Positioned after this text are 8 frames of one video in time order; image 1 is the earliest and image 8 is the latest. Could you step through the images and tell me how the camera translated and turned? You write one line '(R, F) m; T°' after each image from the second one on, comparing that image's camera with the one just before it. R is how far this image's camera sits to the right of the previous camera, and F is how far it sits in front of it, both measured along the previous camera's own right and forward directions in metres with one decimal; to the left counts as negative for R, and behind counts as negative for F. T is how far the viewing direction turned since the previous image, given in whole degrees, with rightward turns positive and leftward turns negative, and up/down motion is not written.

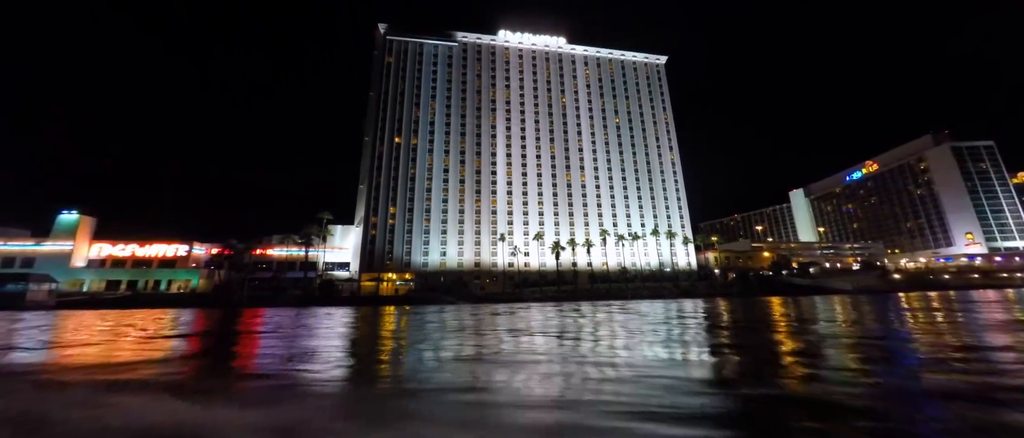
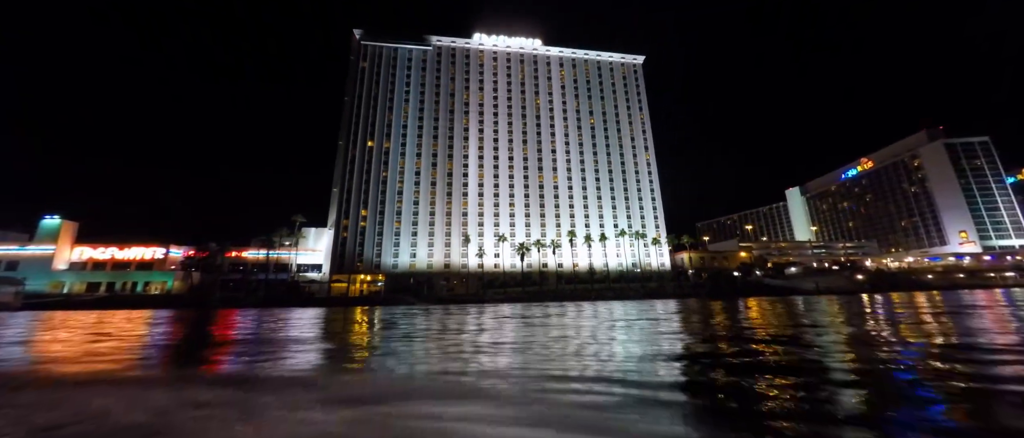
(+8.3, -0.7) m; -1°
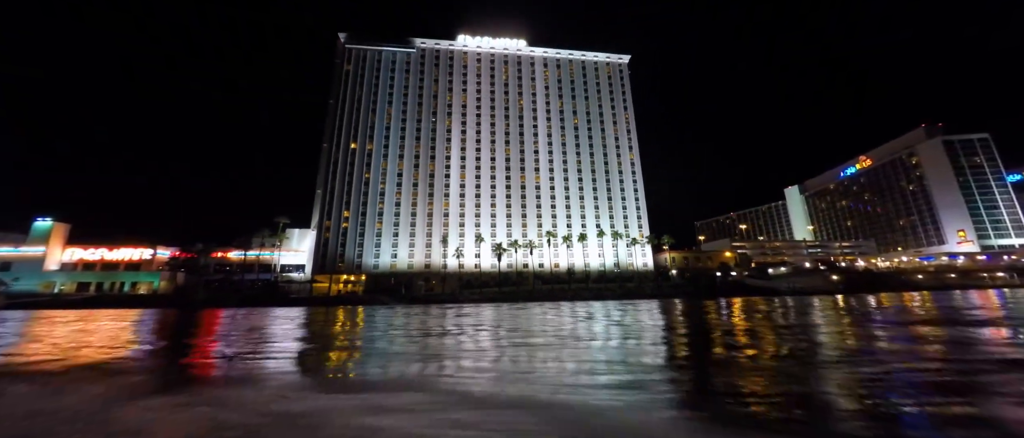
(+5.9, -0.5) m; -1°
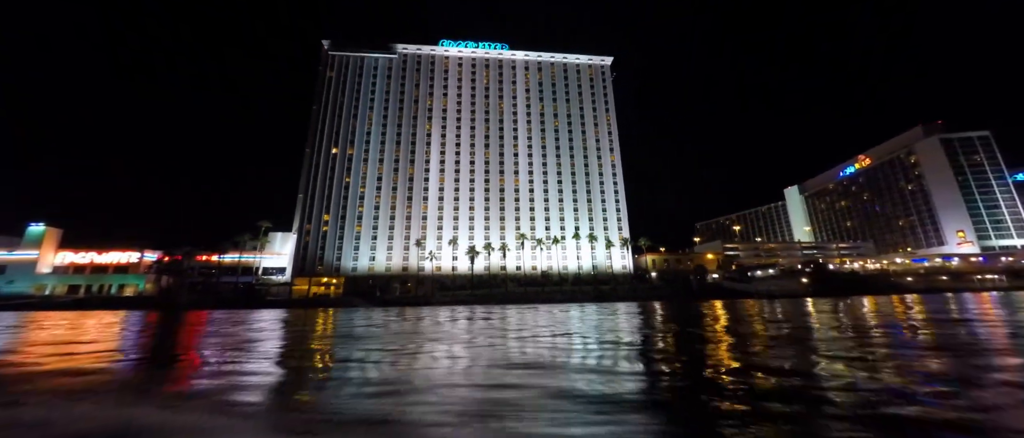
(+7.2, -0.5) m; -1°
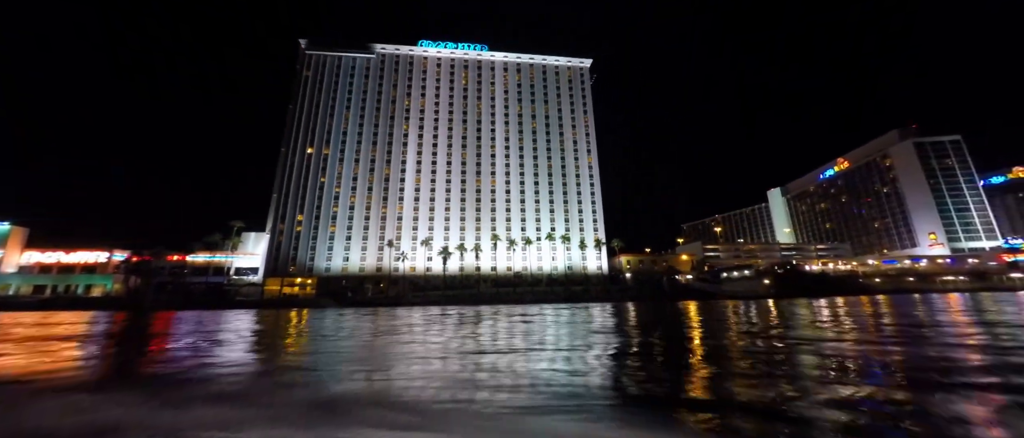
(+4.4, -0.4) m; +1°
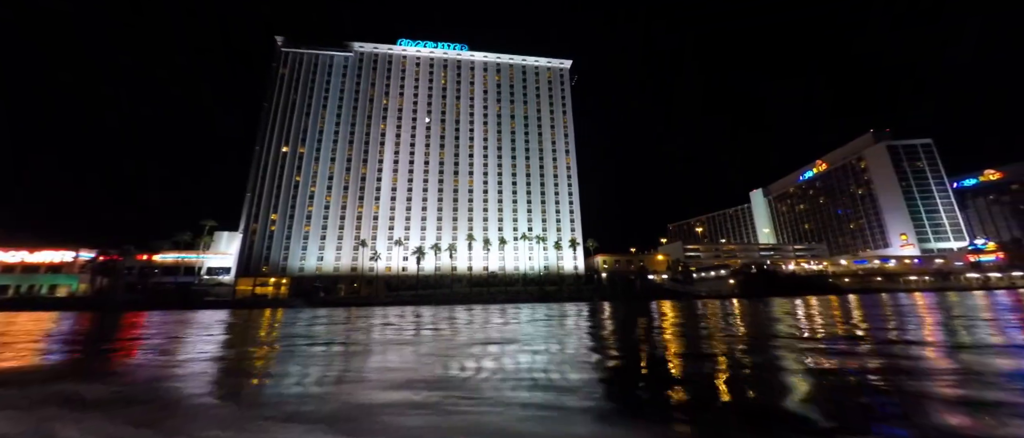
(+3.9, -0.4) m; +1°
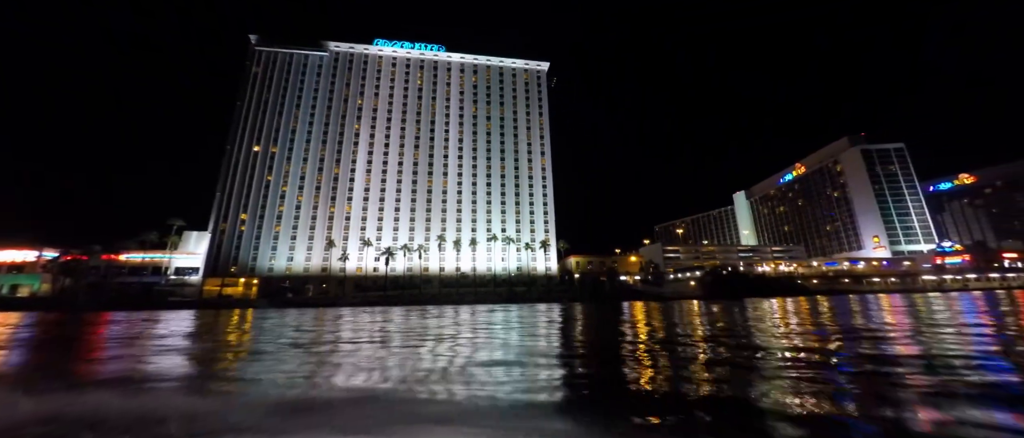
(+5.1, -0.4) m; +1°
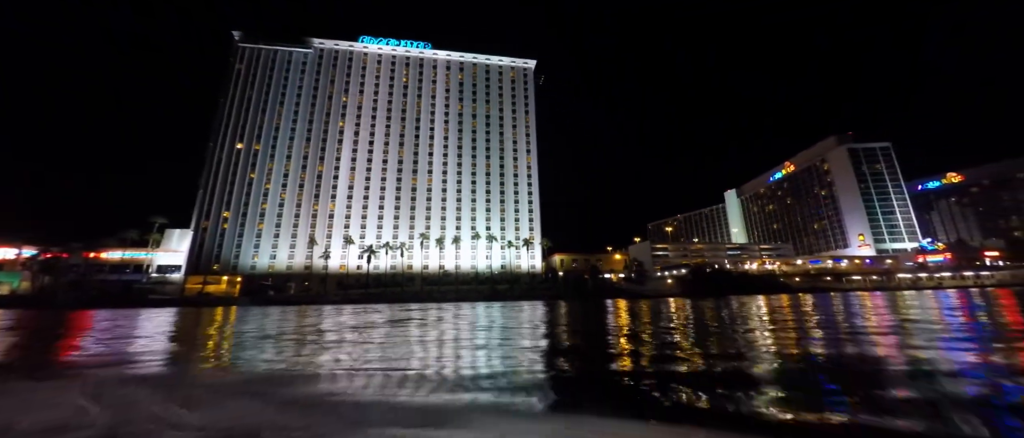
(+3.2, -0.3) m; 0°
